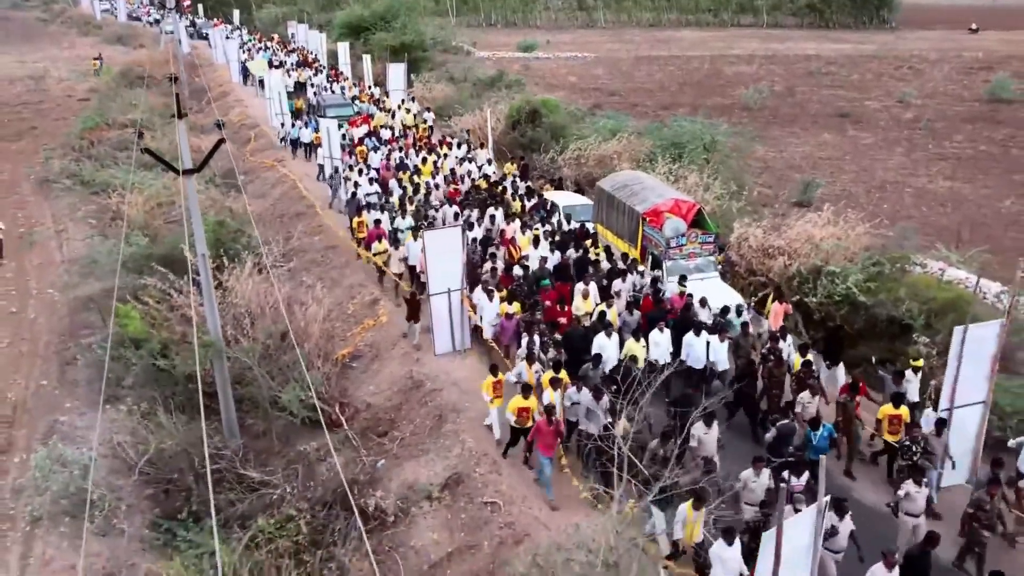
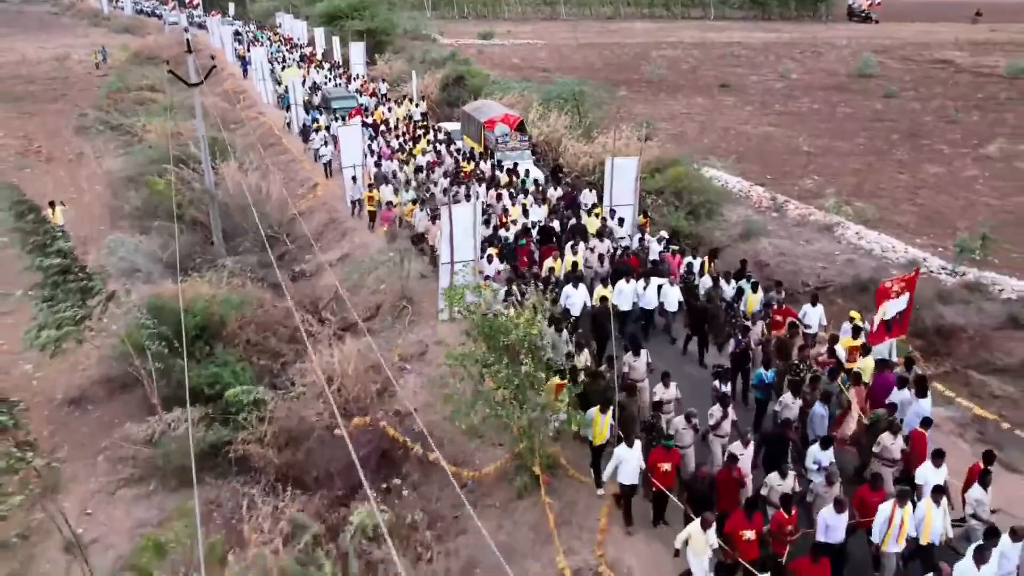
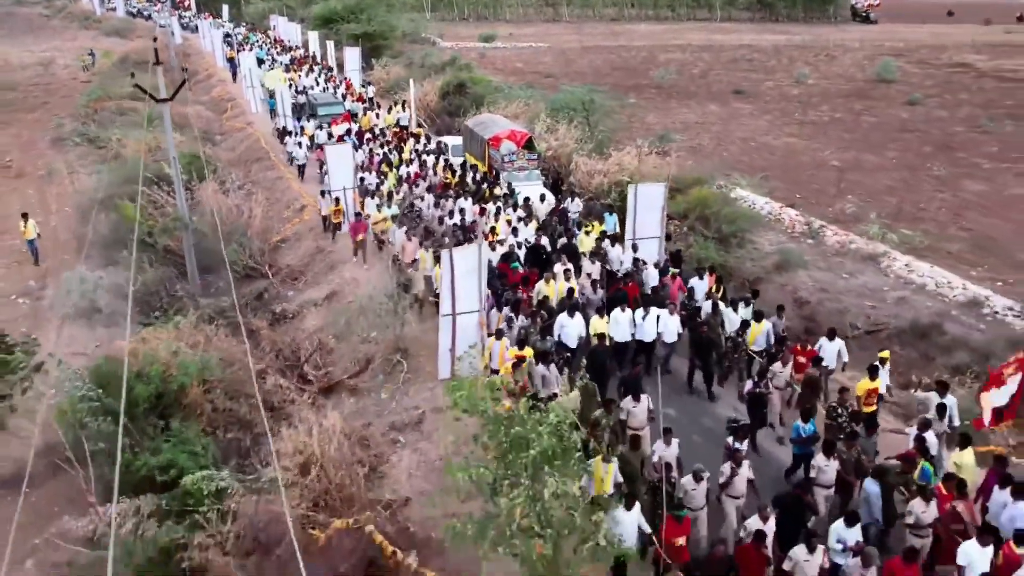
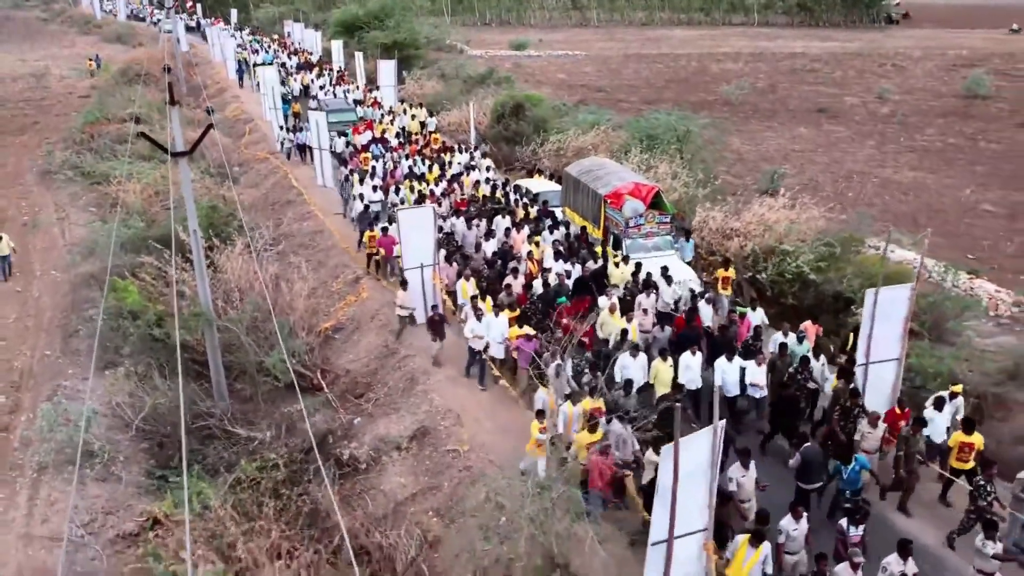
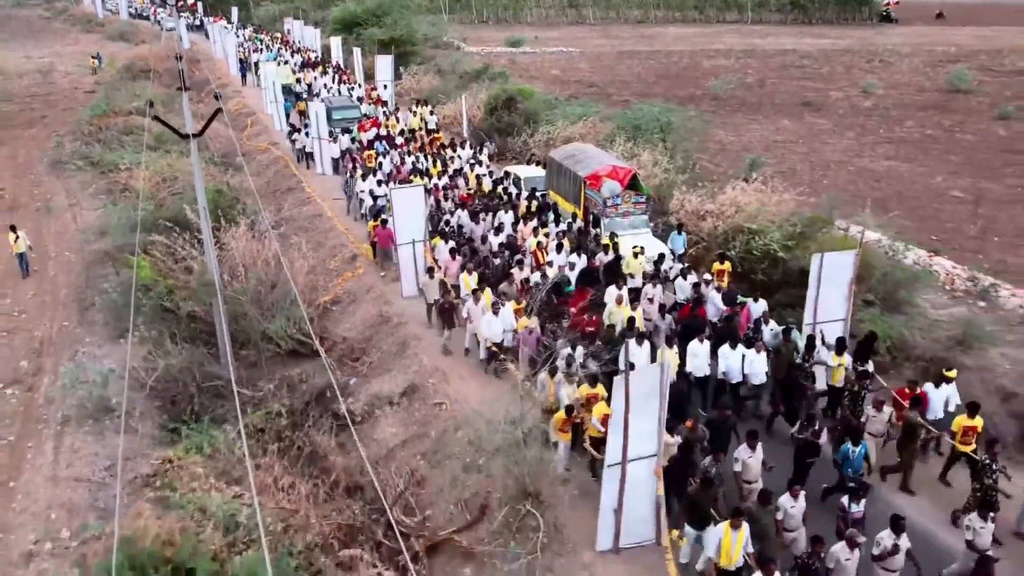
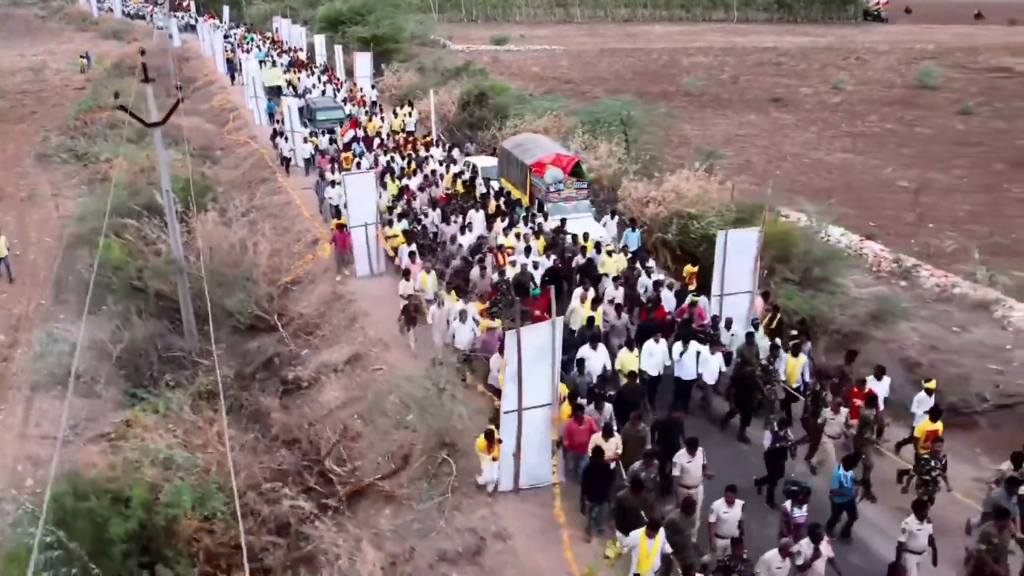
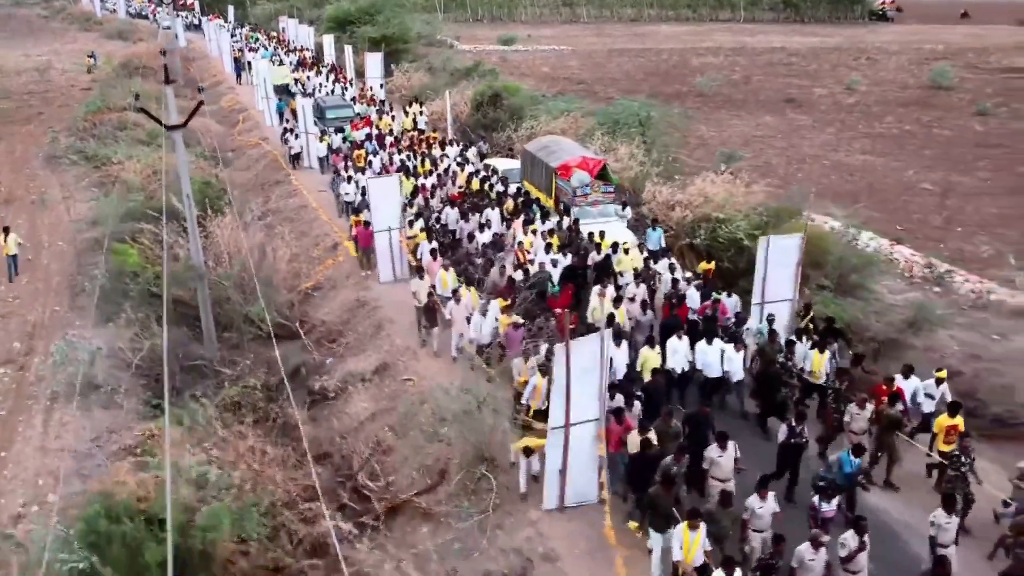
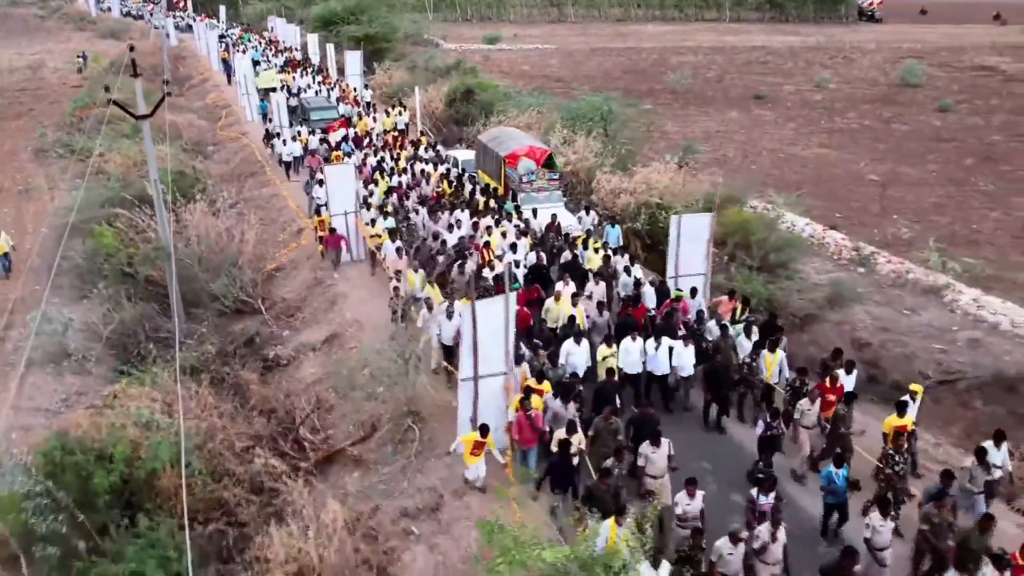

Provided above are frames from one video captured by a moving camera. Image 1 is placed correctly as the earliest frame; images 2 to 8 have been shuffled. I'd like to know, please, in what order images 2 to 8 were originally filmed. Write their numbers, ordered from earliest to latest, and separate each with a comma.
4, 5, 7, 6, 8, 3, 2
